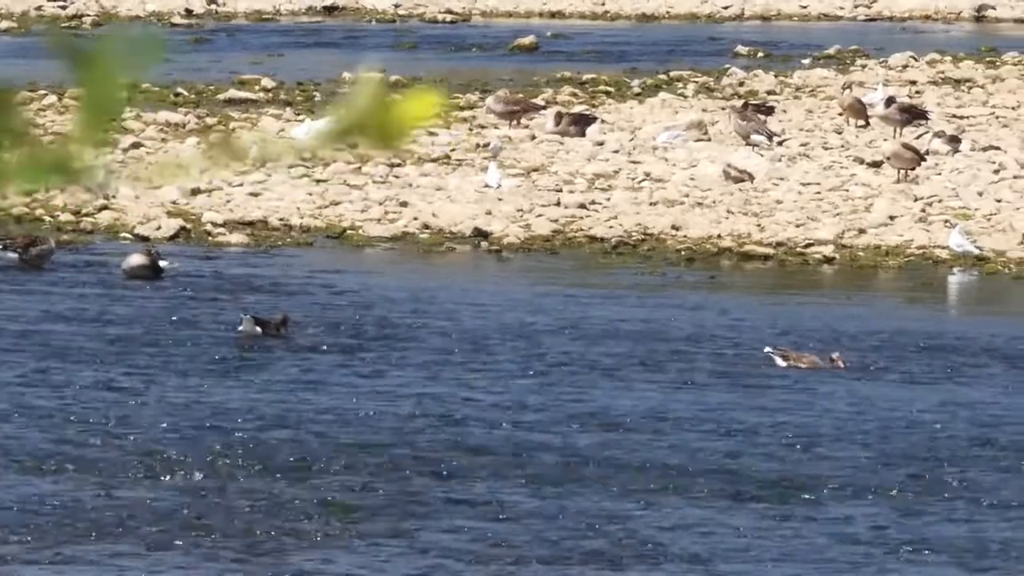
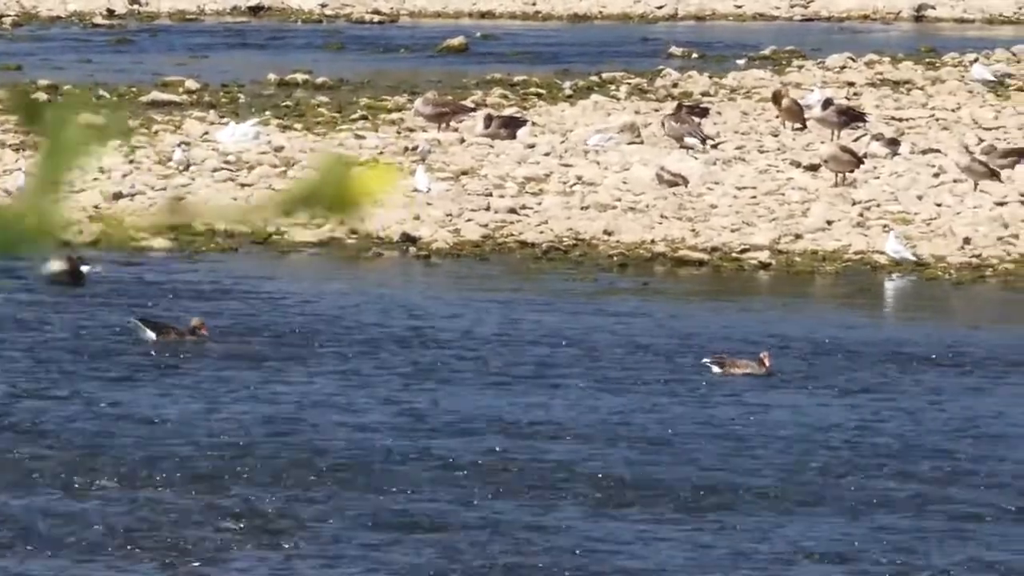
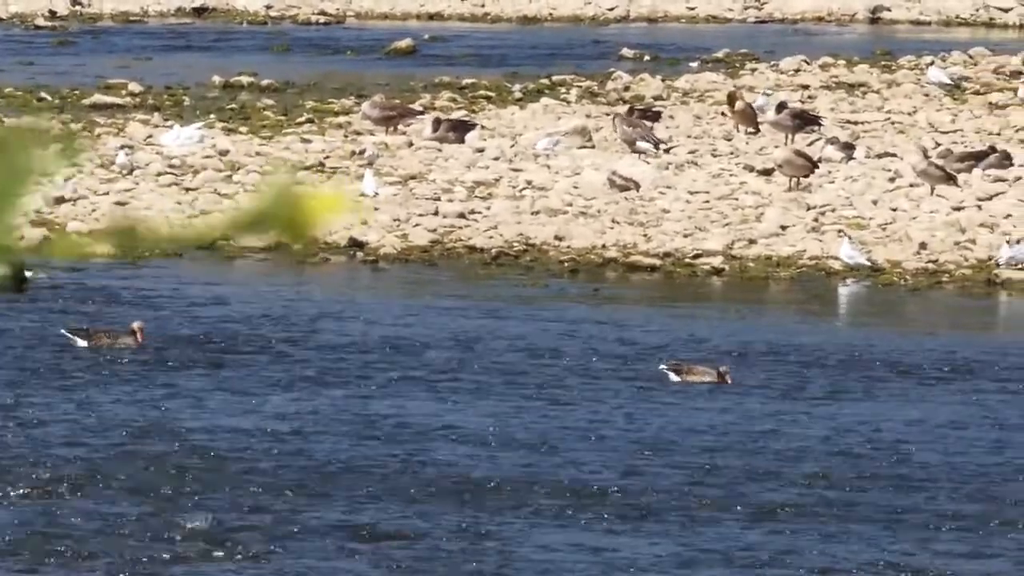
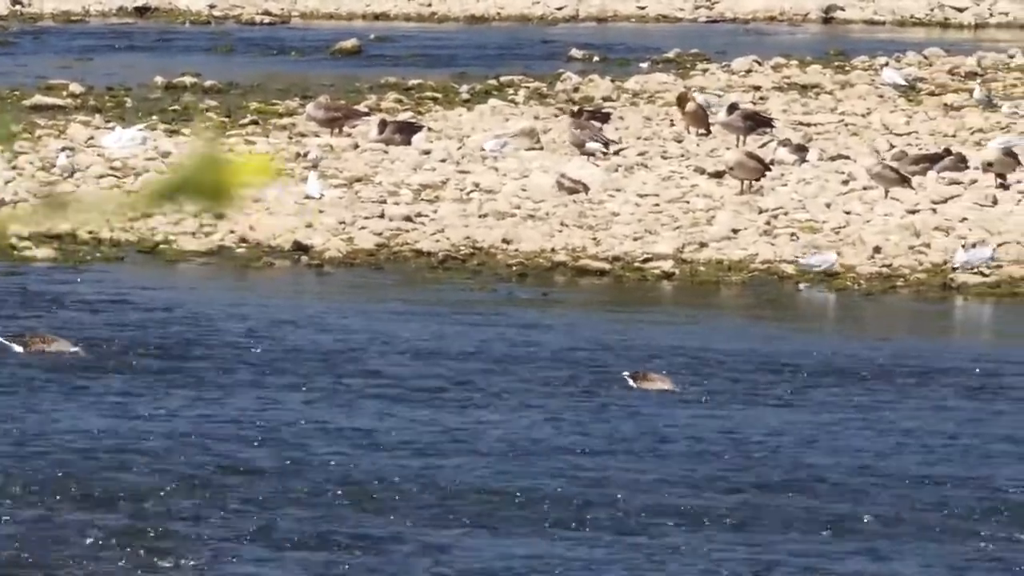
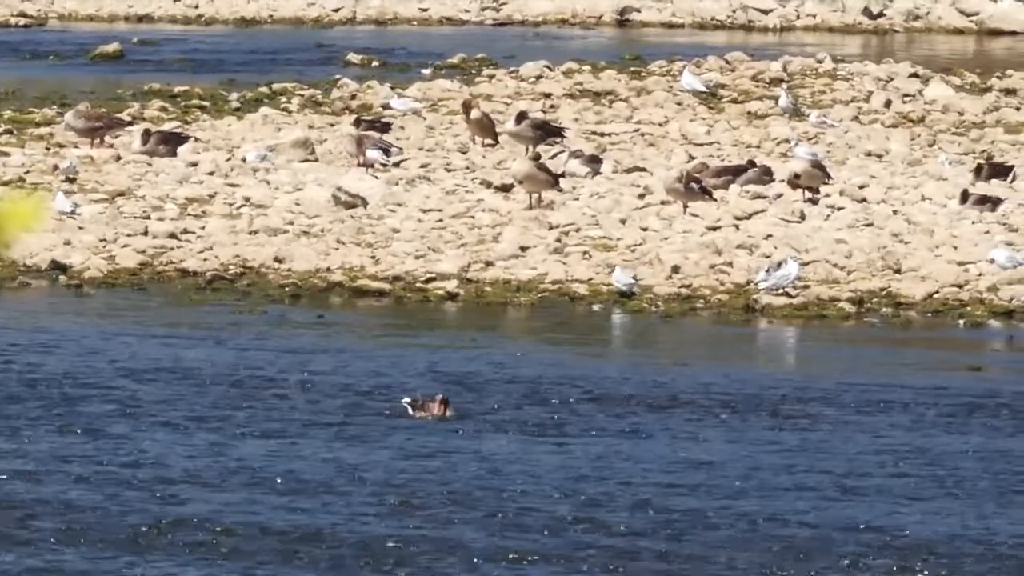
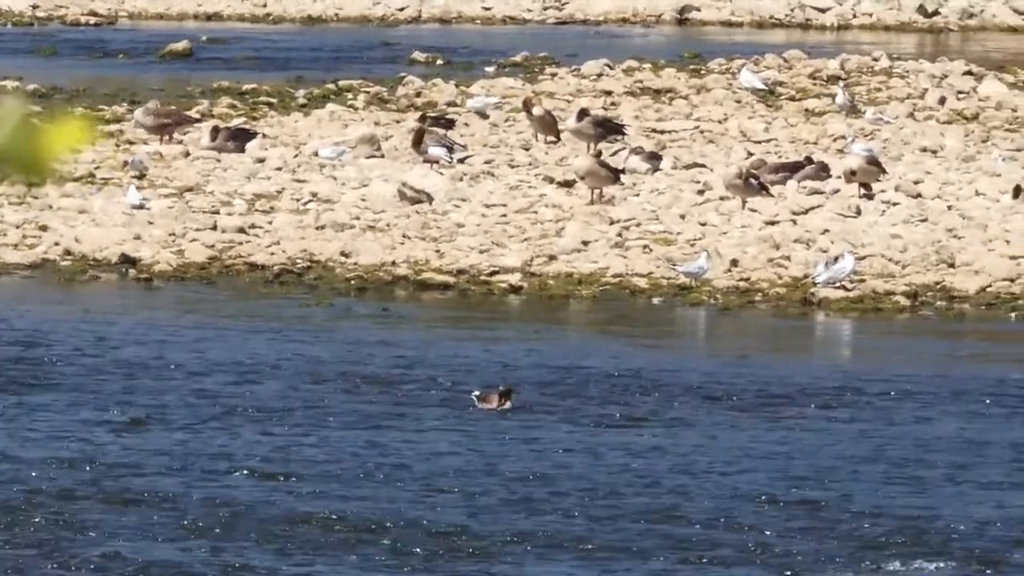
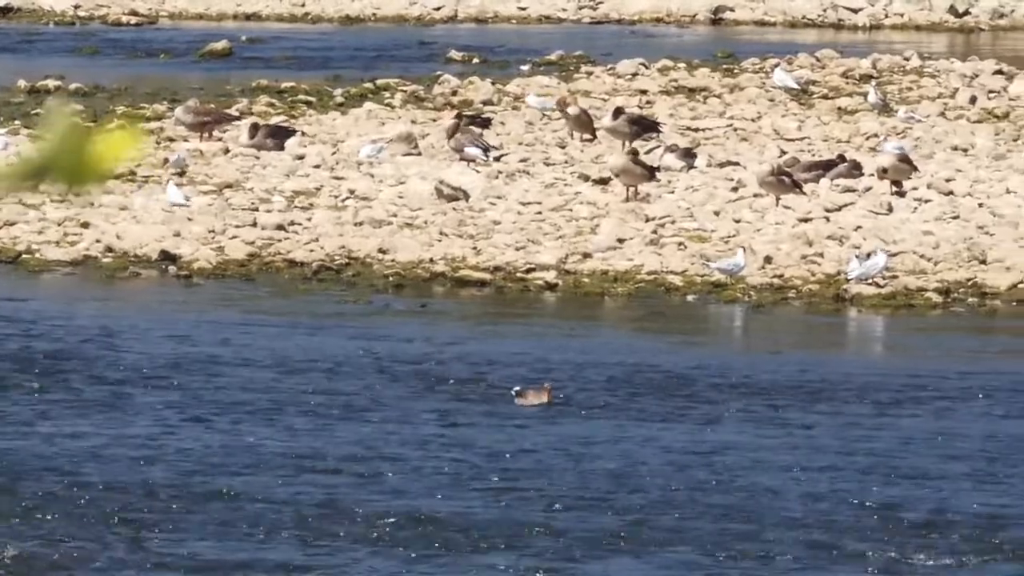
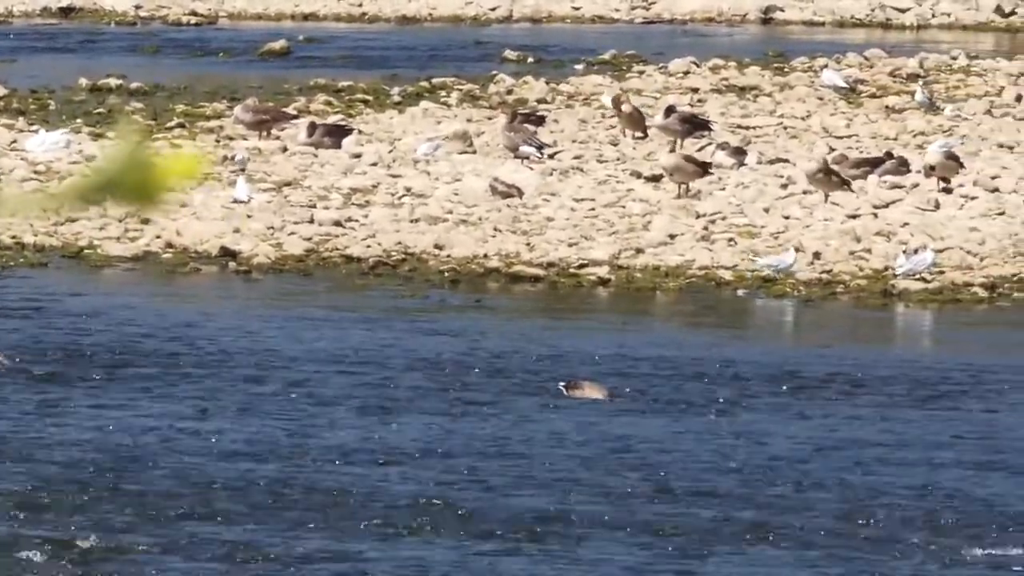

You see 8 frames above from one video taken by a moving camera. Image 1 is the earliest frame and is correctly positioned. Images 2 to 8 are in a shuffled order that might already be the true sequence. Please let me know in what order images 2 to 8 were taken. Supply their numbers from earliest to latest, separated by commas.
2, 3, 4, 8, 7, 6, 5
